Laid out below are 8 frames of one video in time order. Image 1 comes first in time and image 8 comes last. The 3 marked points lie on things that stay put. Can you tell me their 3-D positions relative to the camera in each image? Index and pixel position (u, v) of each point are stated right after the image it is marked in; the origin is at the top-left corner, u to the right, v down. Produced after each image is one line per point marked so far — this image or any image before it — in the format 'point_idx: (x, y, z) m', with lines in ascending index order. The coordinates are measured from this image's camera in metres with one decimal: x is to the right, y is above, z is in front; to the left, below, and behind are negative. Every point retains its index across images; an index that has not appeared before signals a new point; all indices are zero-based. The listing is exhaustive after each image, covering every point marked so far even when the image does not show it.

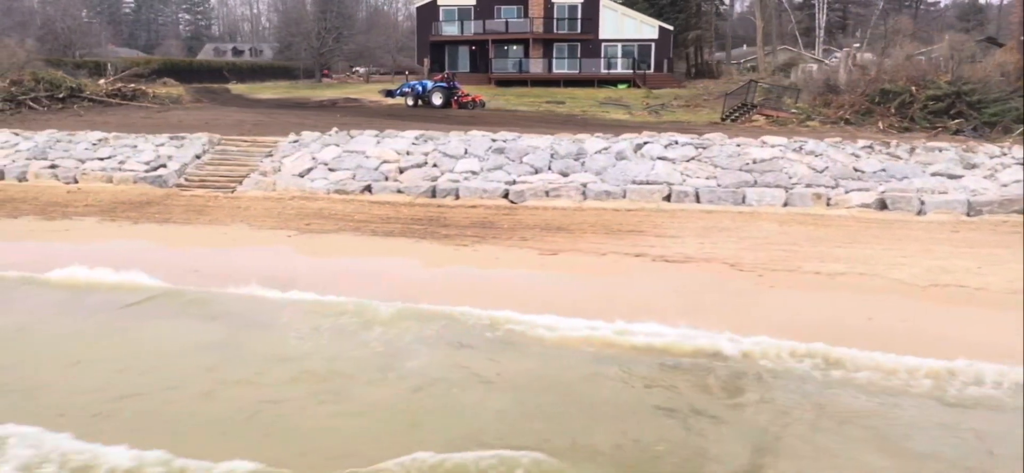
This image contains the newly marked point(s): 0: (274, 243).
0: (-2.5, -0.1, +10.0) m
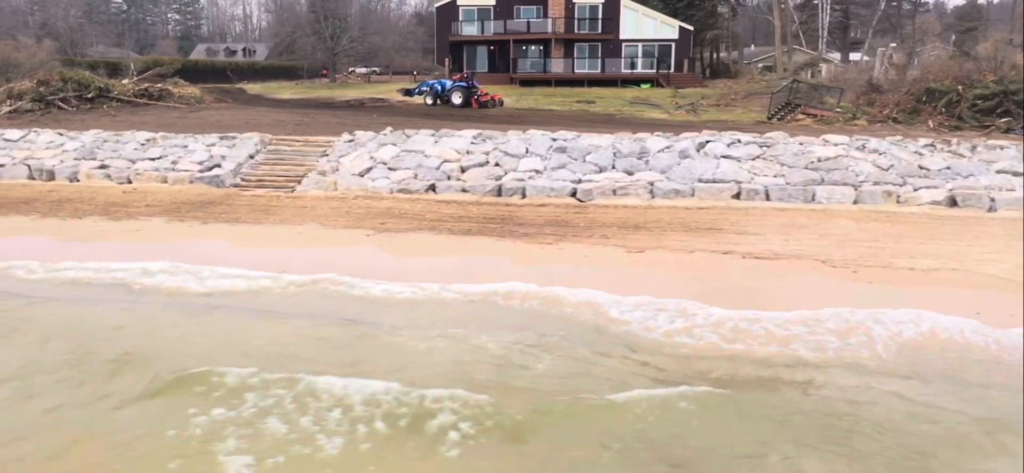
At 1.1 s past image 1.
0: (-1.7, -0.1, +10.0) m
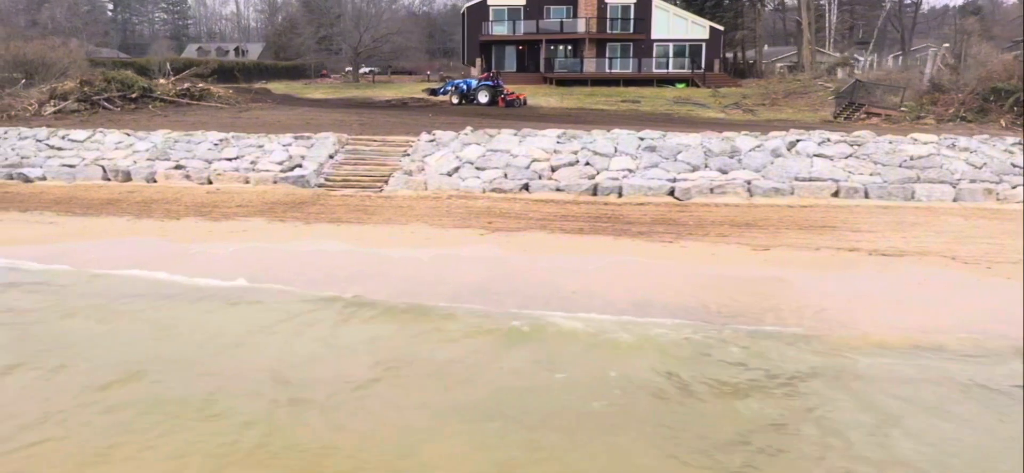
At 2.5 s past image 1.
0: (-0.4, -0.1, +10.0) m
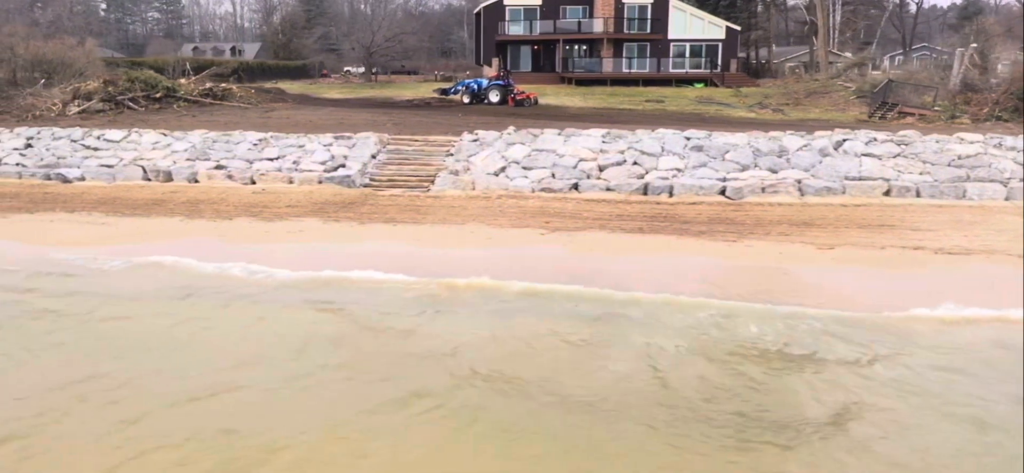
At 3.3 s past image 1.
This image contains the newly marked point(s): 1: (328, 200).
0: (+0.2, -0.1, +10.0) m
1: (-2.4, +0.5, +12.0) m
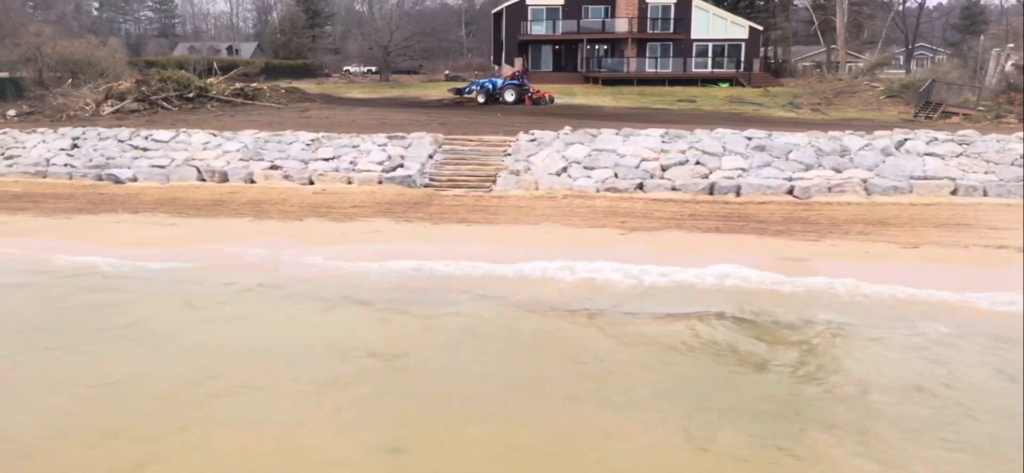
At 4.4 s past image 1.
0: (+1.1, -0.1, +10.0) m
1: (-1.5, +0.5, +11.9) m
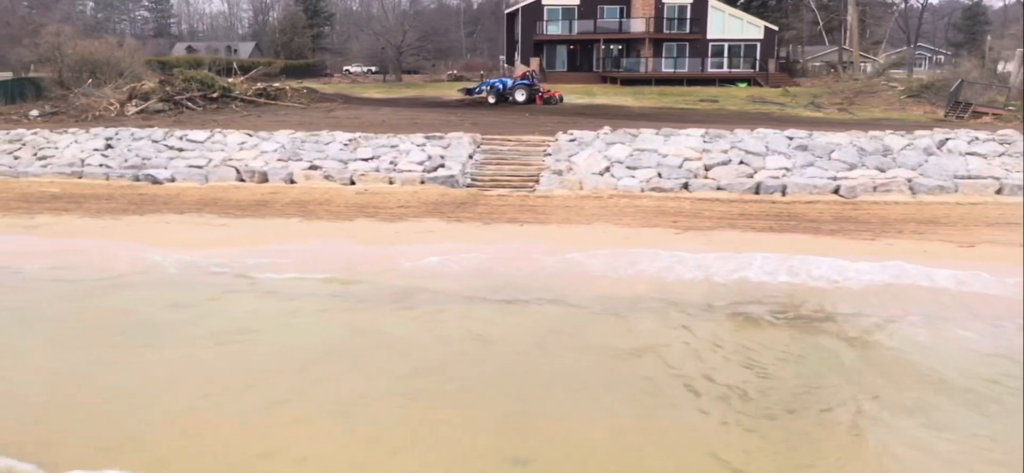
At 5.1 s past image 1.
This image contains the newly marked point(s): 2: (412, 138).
0: (+1.7, -0.1, +10.0) m
1: (-1.0, +0.5, +11.9) m
2: (-1.5, +1.5, +13.7) m
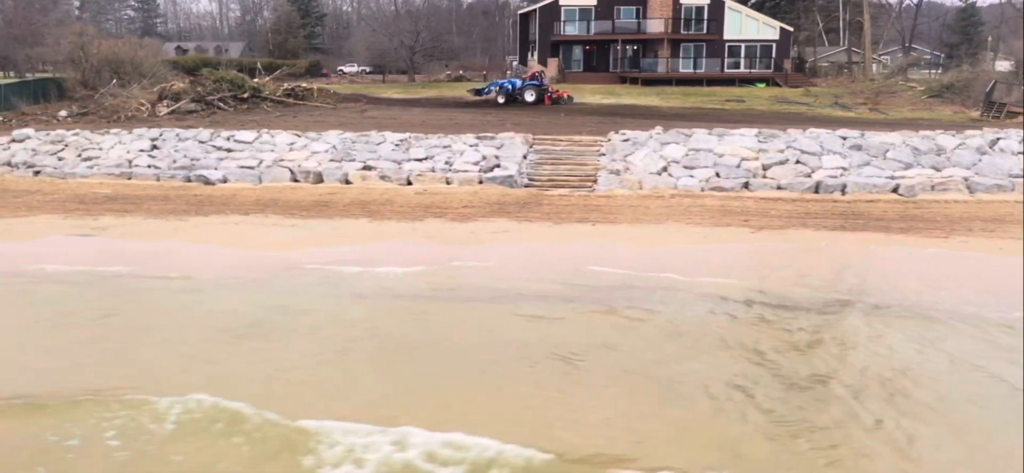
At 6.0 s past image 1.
0: (+2.6, -0.1, +10.2) m
1: (-0.2, +0.5, +12.0) m
2: (-0.7, +1.5, +13.7) m
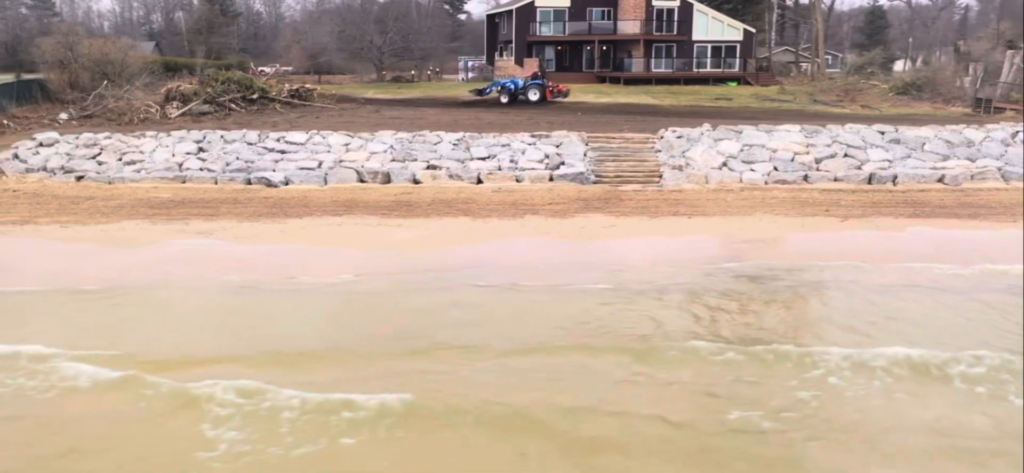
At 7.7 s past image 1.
0: (+3.8, +0.1, +10.9) m
1: (+0.9, +0.5, +12.3) m
2: (+0.1, +1.5, +14.0) m
